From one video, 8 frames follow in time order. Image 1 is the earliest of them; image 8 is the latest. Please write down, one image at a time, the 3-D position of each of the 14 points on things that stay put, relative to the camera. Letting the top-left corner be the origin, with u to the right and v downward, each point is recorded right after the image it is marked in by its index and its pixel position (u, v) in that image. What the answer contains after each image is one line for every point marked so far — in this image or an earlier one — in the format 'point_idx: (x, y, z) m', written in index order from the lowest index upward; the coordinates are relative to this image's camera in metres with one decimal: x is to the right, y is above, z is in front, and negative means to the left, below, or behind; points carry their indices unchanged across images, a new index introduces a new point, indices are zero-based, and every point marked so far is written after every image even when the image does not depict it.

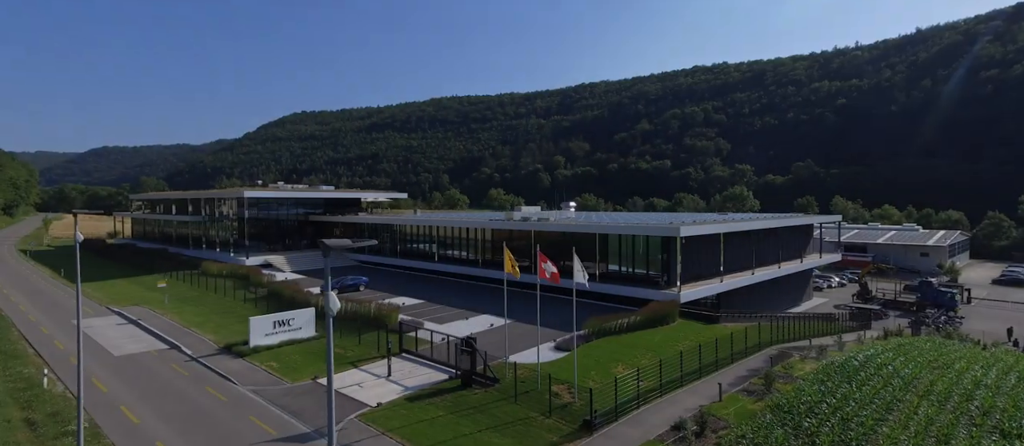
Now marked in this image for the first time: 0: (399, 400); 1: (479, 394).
0: (-3.4, -5.4, +18.9) m
1: (-1.2, -5.2, +18.8) m
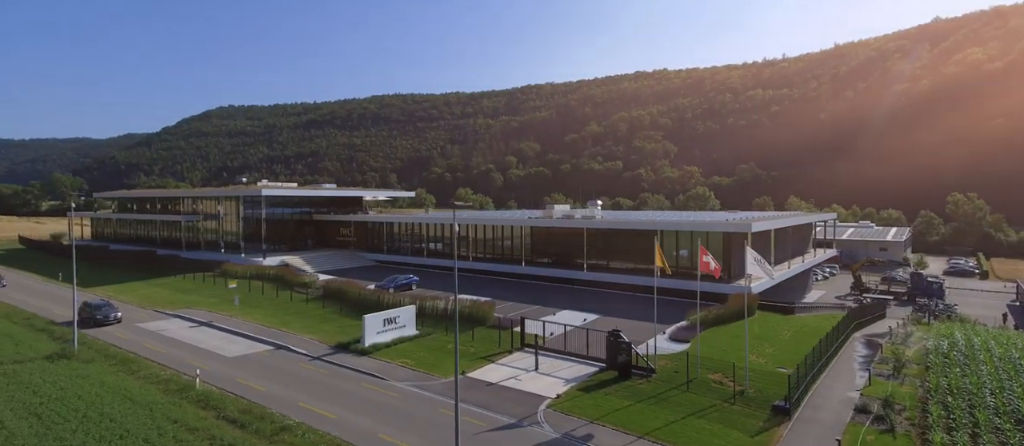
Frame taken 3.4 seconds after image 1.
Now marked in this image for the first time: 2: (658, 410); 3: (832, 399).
0: (+2.0, -5.3, +19.6) m
1: (+4.1, -5.1, +19.8) m
2: (+4.1, -5.3, +17.6) m
3: (+9.3, -5.2, +18.2) m
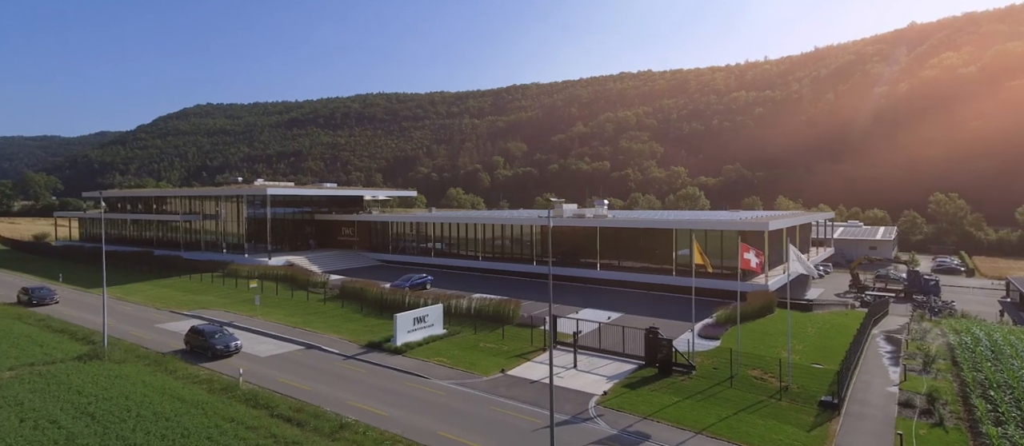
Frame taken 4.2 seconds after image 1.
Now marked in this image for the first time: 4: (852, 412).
0: (+3.4, -5.2, +19.8) m
1: (+5.6, -5.0, +20.1) m
2: (+5.6, -5.2, +17.9) m
3: (+10.8, -5.1, +18.7) m
4: (+9.3, -5.2, +17.2) m
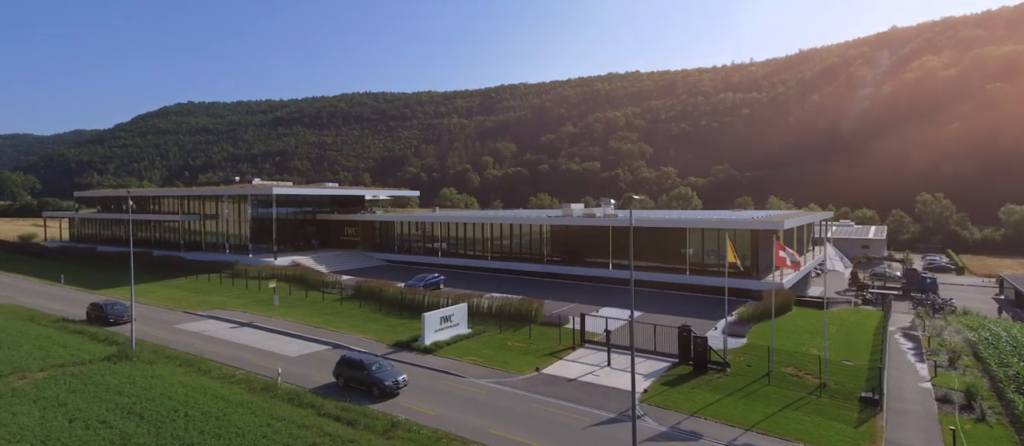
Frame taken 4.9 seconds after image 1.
0: (+4.7, -5.1, +19.9) m
1: (+6.8, -5.0, +20.3) m
2: (+6.9, -5.2, +18.1) m
3: (+12.1, -5.1, +19.1) m
4: (+10.7, -5.2, +17.5) m
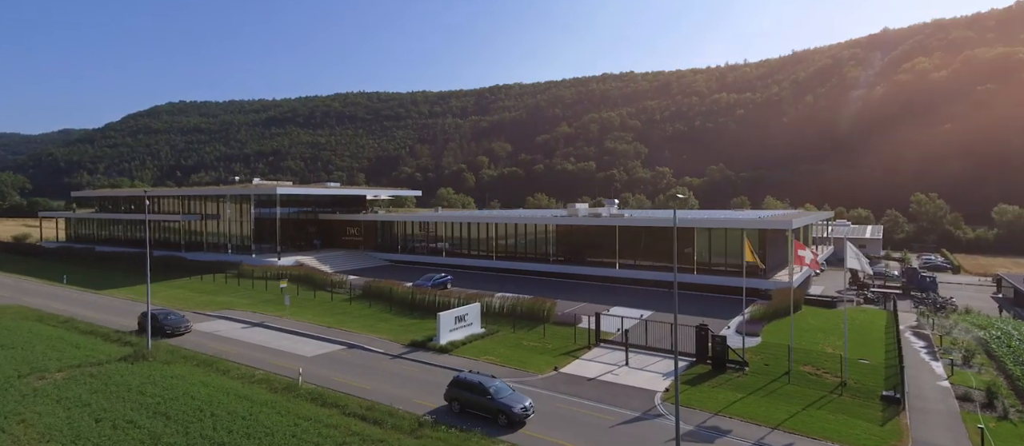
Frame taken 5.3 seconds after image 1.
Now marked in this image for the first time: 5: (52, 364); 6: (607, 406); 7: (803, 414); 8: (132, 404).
0: (+5.3, -5.1, +20.0) m
1: (+7.5, -5.0, +20.4) m
2: (+7.6, -5.1, +18.2) m
3: (+12.7, -5.0, +19.2) m
4: (+11.4, -5.2, +17.7) m
5: (-14.2, -4.4, +19.5) m
6: (+2.8, -5.4, +18.4) m
7: (+7.9, -5.2, +17.2) m
8: (-9.9, -4.7, +16.5) m
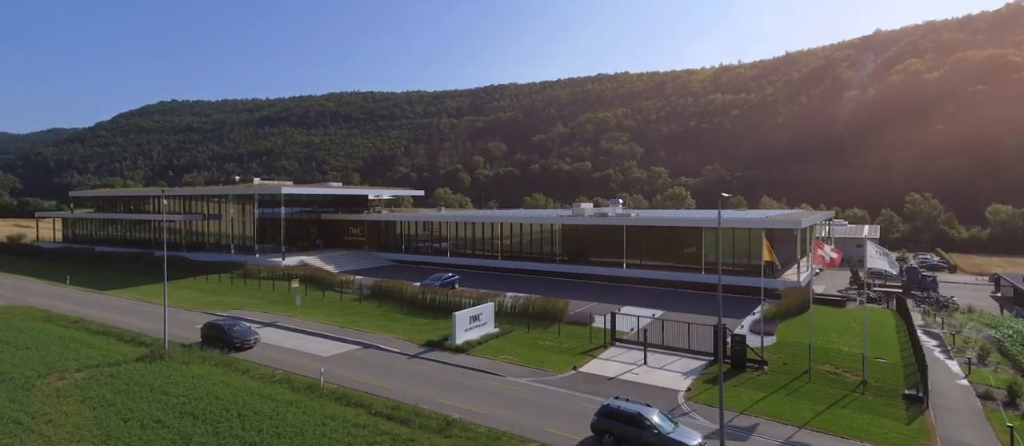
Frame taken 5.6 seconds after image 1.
0: (+6.0, -5.1, +20.1) m
1: (+8.2, -4.9, +20.5) m
2: (+8.3, -5.1, +18.3) m
3: (+13.4, -5.0, +19.4) m
4: (+12.1, -5.1, +17.8) m
5: (-13.5, -4.3, +19.3) m
6: (+3.5, -5.3, +18.4) m
7: (+8.7, -5.2, +17.3) m
8: (-9.2, -4.7, +16.3) m
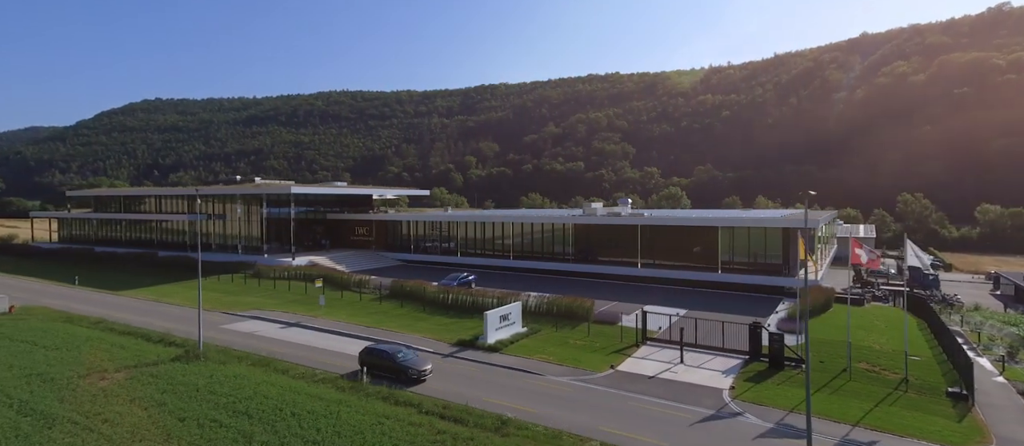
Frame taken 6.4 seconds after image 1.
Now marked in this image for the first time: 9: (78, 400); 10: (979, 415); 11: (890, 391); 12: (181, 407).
0: (+7.4, -5.1, +20.2) m
1: (+9.5, -4.9, +20.7) m
2: (+9.7, -5.1, +18.4) m
3: (+14.8, -5.0, +19.7) m
4: (+13.5, -5.1, +18.1) m
5: (-12.1, -4.3, +18.9) m
6: (+4.9, -5.3, +18.5) m
7: (+10.1, -5.2, +17.5) m
8: (-7.7, -4.7, +16.1) m
9: (-10.9, -4.5, +15.9) m
10: (+12.6, -5.1, +17.1) m
11: (+11.3, -5.0, +18.9) m
12: (-8.2, -4.6, +15.6) m
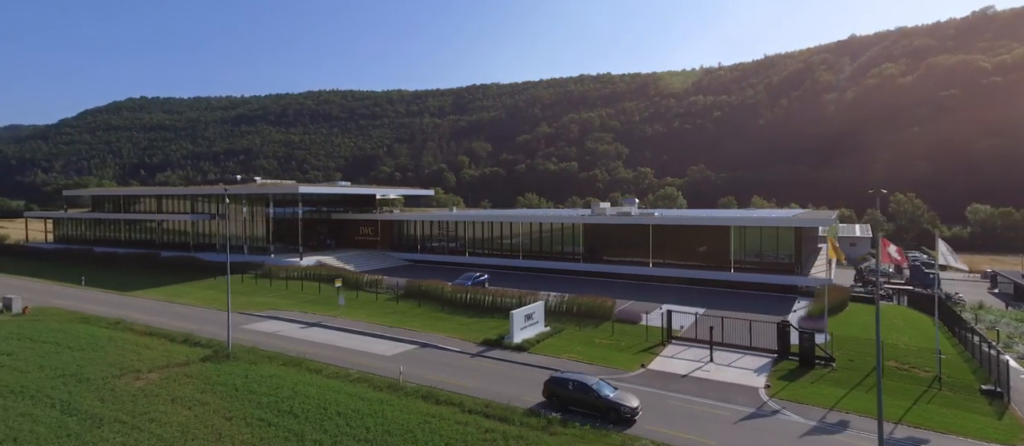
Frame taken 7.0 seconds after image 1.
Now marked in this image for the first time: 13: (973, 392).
0: (+8.5, -5.0, +20.3) m
1: (+10.6, -4.9, +20.8) m
2: (+10.9, -5.0, +18.6) m
3: (+15.9, -4.9, +20.0) m
4: (+14.7, -5.0, +18.3) m
5: (-10.9, -4.3, +18.5) m
6: (+6.1, -5.3, +18.5) m
7: (+11.3, -5.1, +17.7) m
8: (-6.5, -4.6, +15.8) m
9: (-9.7, -4.4, +15.6) m
10: (+13.8, -5.1, +17.3) m
11: (+12.4, -4.9, +19.1) m
12: (-7.0, -4.6, +15.4) m
13: (+13.7, -5.0, +18.8) m
